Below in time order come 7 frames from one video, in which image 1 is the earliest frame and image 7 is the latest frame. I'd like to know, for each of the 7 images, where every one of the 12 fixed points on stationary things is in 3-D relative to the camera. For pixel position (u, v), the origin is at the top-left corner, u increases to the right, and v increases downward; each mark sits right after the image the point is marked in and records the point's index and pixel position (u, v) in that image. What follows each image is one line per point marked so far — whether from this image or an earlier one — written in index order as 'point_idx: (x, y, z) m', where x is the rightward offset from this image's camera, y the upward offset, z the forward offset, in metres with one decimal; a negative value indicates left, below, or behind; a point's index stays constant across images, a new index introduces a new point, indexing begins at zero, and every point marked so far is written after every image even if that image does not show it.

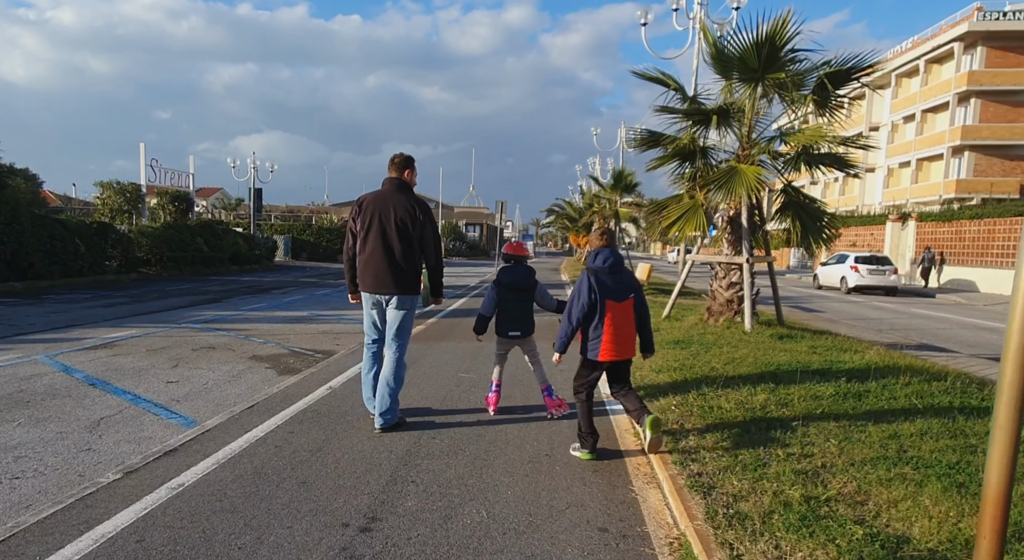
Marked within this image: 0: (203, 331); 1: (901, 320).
0: (-5.4, -0.9, +11.8) m
1: (+9.9, -1.0, +17.4) m
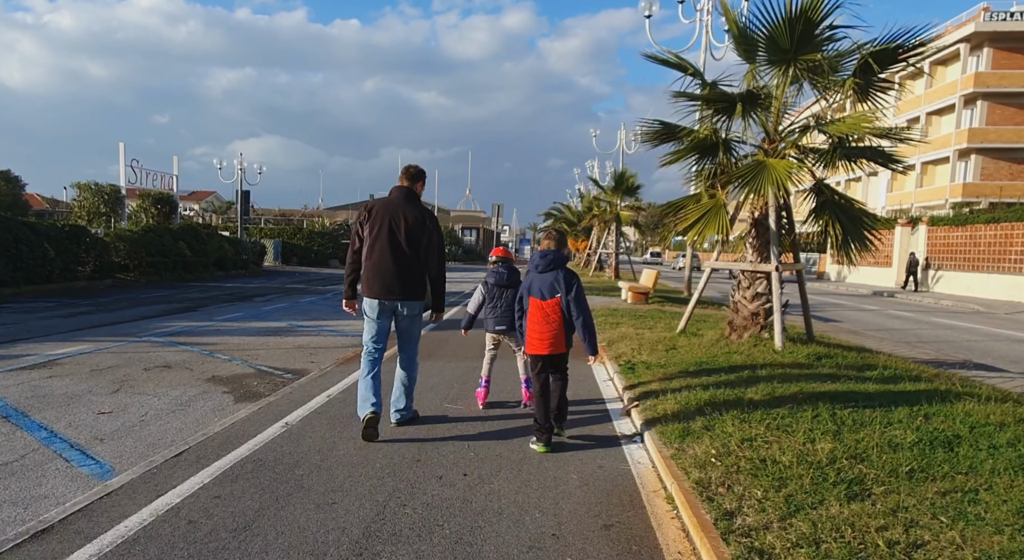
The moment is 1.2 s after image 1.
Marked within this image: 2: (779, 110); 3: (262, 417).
0: (-5.4, -1.0, +10.6) m
1: (+9.8, -1.2, +16.2) m
2: (+3.3, +2.1, +8.6) m
3: (-2.2, -1.2, +6.0) m
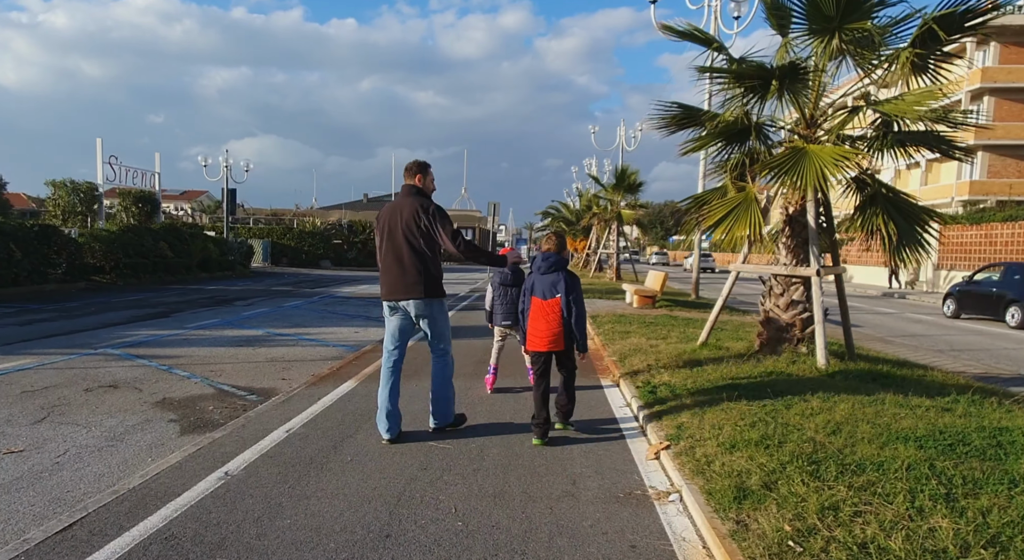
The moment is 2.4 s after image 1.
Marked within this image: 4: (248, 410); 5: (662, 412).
0: (-5.4, -1.1, +9.4) m
1: (+9.7, -1.2, +15.1) m
2: (+3.3, +2.1, +7.4) m
3: (-2.2, -1.3, +4.8) m
4: (-2.6, -1.3, +6.9) m
5: (+1.2, -1.1, +5.7) m
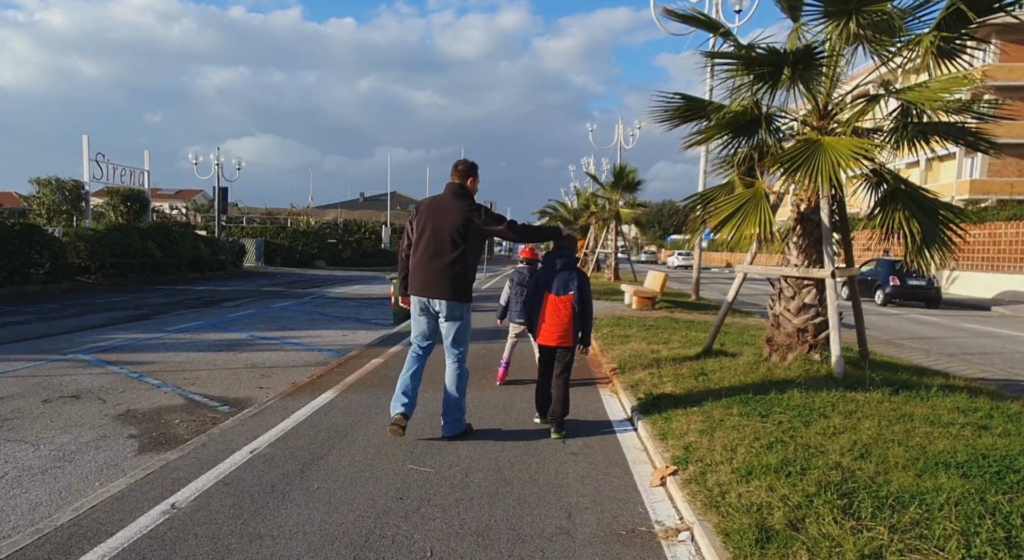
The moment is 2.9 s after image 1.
0: (-5.5, -1.1, +8.8) m
1: (+9.6, -1.3, +14.6) m
2: (+3.2, +2.0, +6.9) m
3: (-2.3, -1.3, +4.3) m
4: (-2.7, -1.3, +6.3) m
5: (+1.2, -1.1, +5.1) m
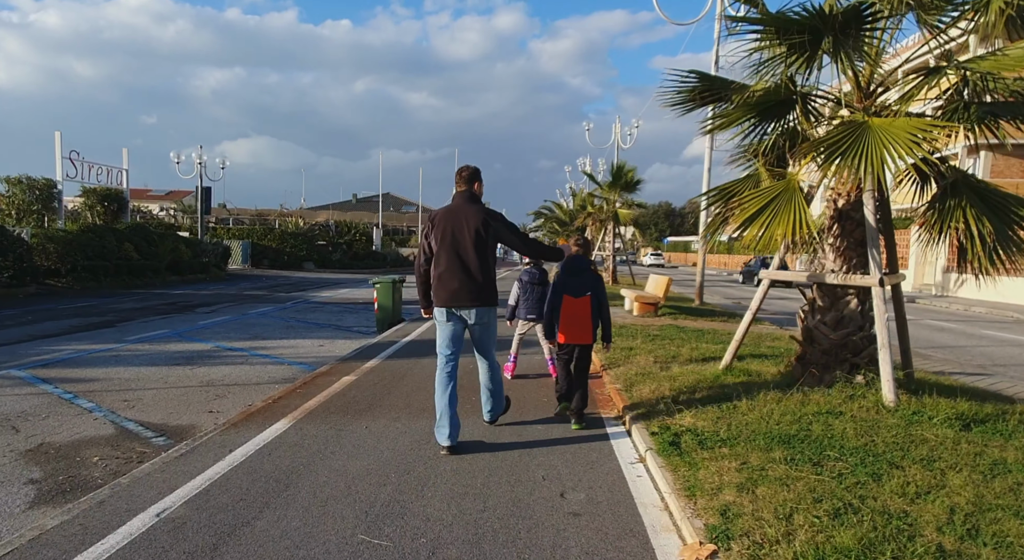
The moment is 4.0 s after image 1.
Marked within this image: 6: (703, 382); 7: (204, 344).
0: (-5.6, -1.2, +7.7) m
1: (+9.5, -1.4, +13.6) m
2: (+3.1, +2.0, +5.8) m
3: (-2.4, -1.3, +3.2) m
4: (-2.8, -1.4, +5.2) m
5: (+1.1, -1.2, +4.1) m
6: (+1.9, -1.0, +6.8) m
7: (-5.3, -1.1, +11.7) m
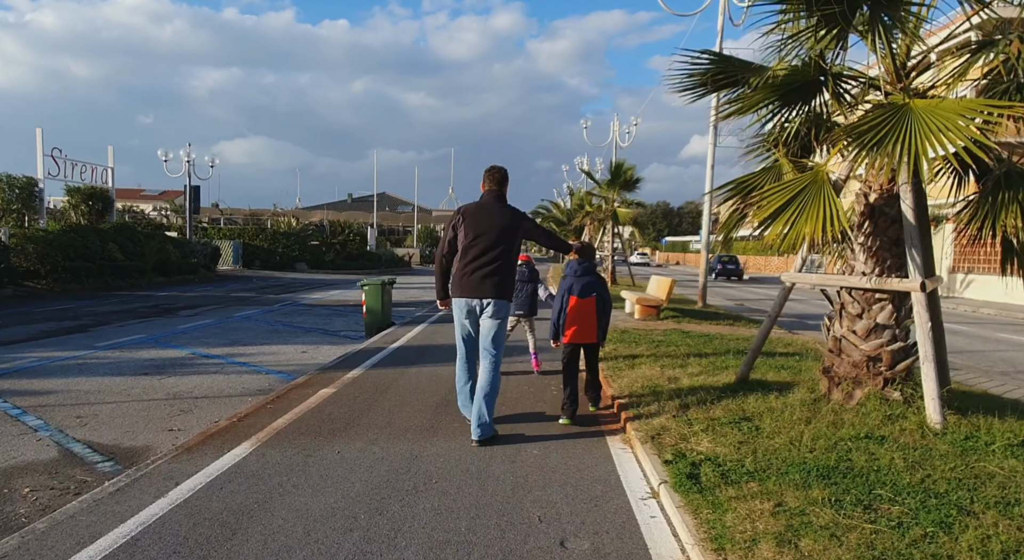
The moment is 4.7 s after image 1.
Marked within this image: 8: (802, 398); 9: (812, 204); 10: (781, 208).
0: (-5.7, -1.2, +7.0) m
1: (+9.4, -1.4, +12.9) m
2: (+3.1, +1.9, +5.1) m
3: (-2.4, -1.4, +2.5) m
4: (-2.9, -1.4, +4.5) m
5: (+1.0, -1.2, +3.4) m
6: (+1.8, -1.0, +6.1) m
7: (-5.4, -1.1, +11.0) m
8: (+2.4, -1.0, +5.7) m
9: (+2.3, +0.6, +5.2) m
10: (+2.1, +0.6, +5.3) m
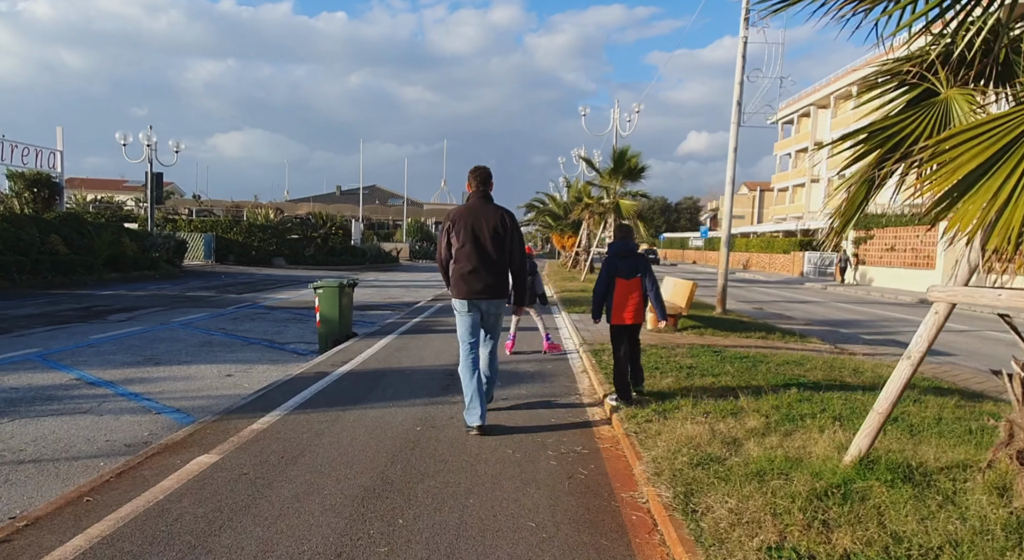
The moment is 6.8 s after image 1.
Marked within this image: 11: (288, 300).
0: (-5.9, -1.3, +4.5) m
1: (+9.2, -1.5, +10.5) m
2: (+2.9, +1.8, +2.7) m
3: (-2.5, -1.5, 0.0) m
4: (-3.0, -1.5, +2.0) m
5: (+0.9, -1.3, +0.9) m
6: (+1.7, -1.1, +3.6) m
7: (-5.6, -1.1, +8.5) m
8: (+2.3, -1.1, +3.3) m
9: (+2.1, +0.5, +2.8) m
10: (+2.0, +0.5, +2.9) m
11: (-6.3, -0.6, +19.3) m
